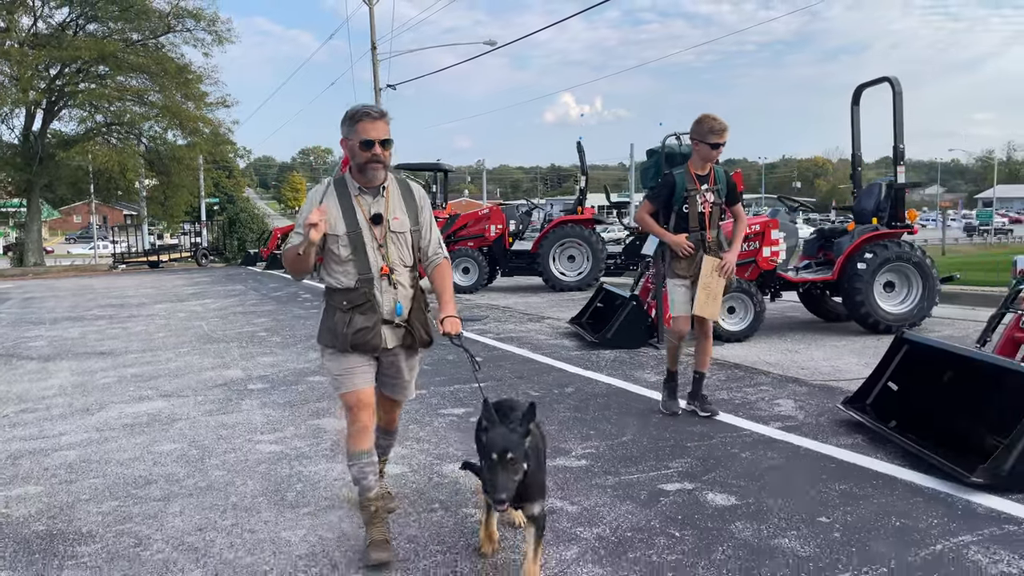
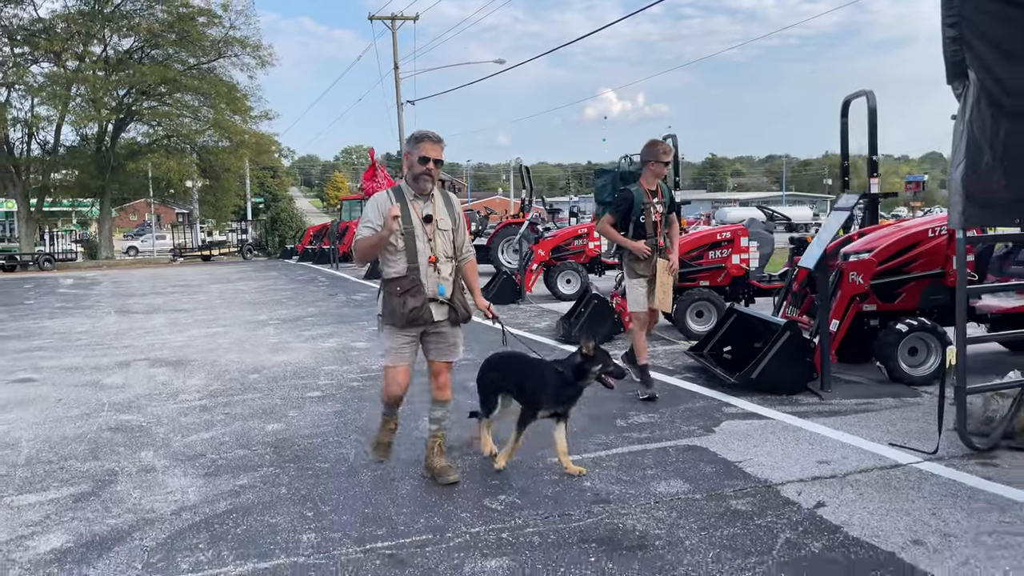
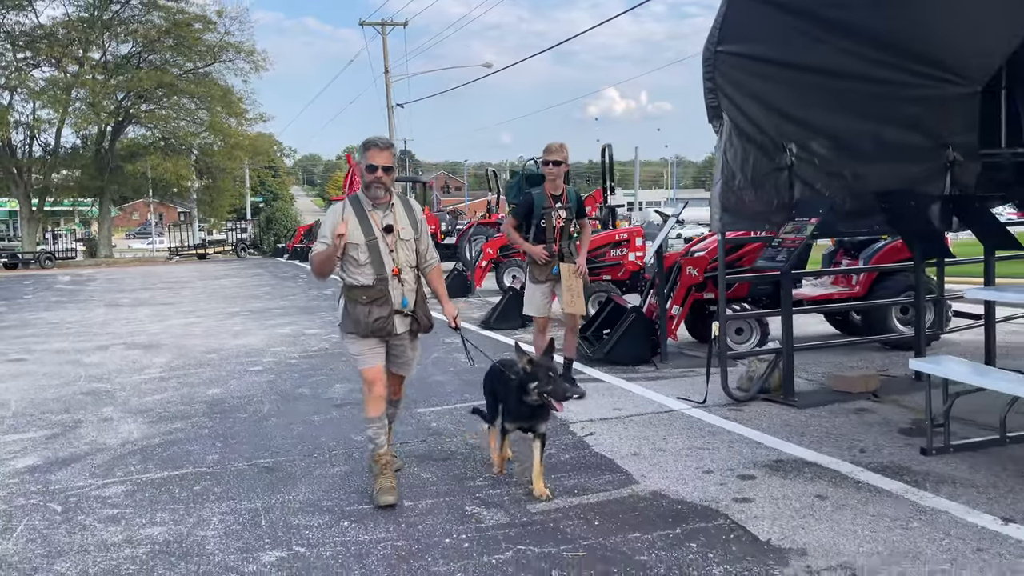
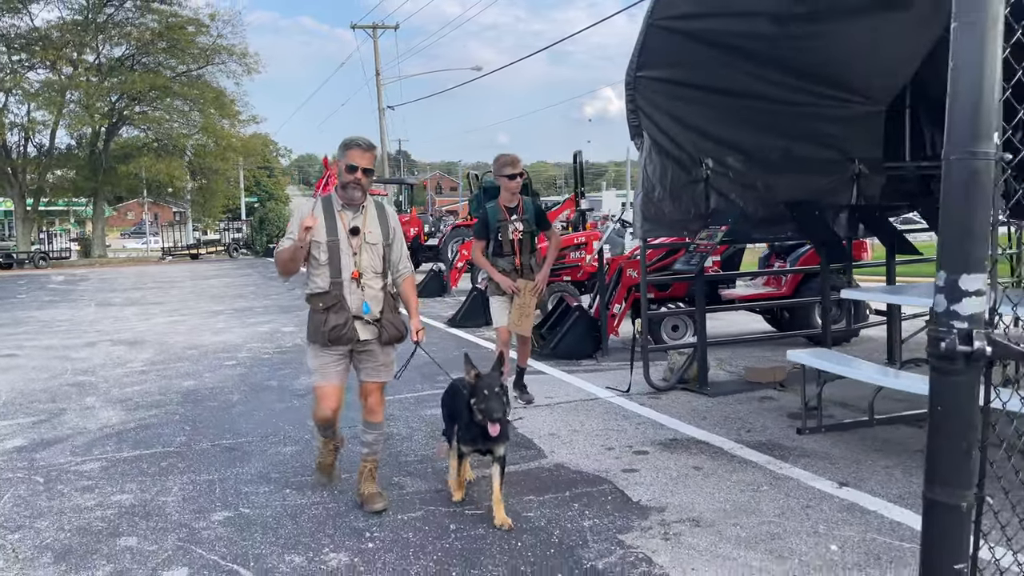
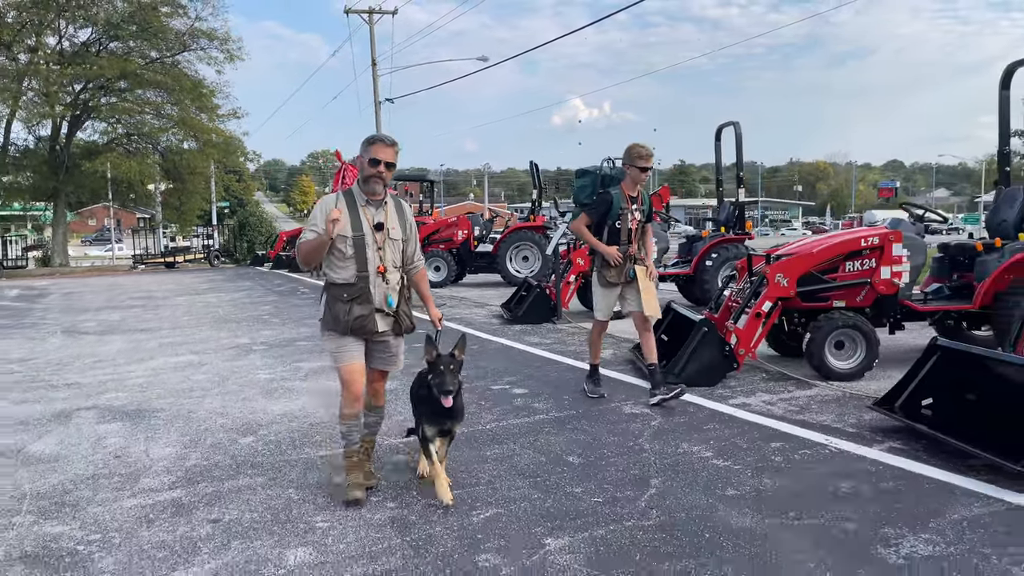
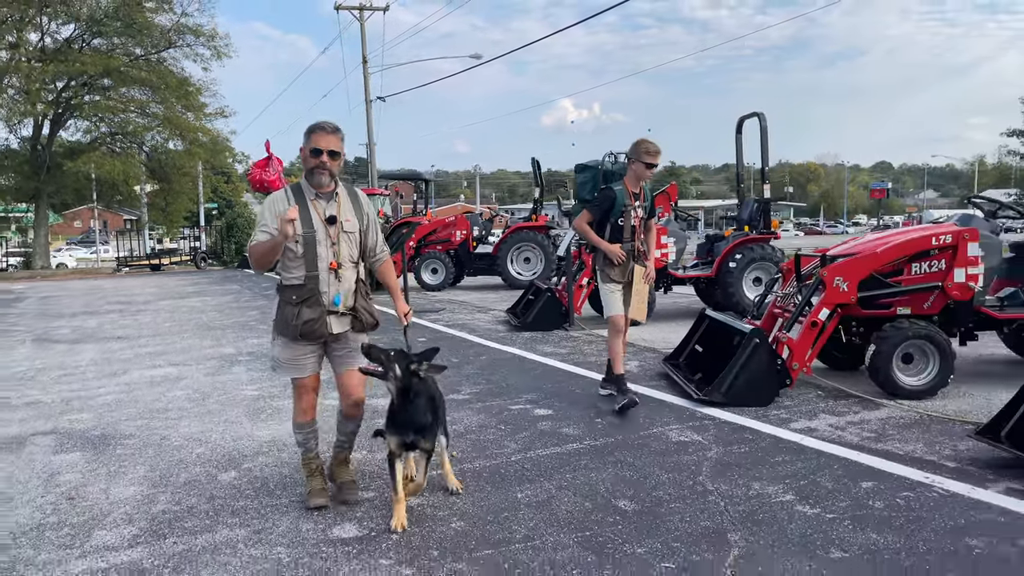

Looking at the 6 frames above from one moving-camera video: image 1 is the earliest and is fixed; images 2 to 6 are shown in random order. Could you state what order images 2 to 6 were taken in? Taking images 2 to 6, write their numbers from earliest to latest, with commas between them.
6, 5, 2, 3, 4
